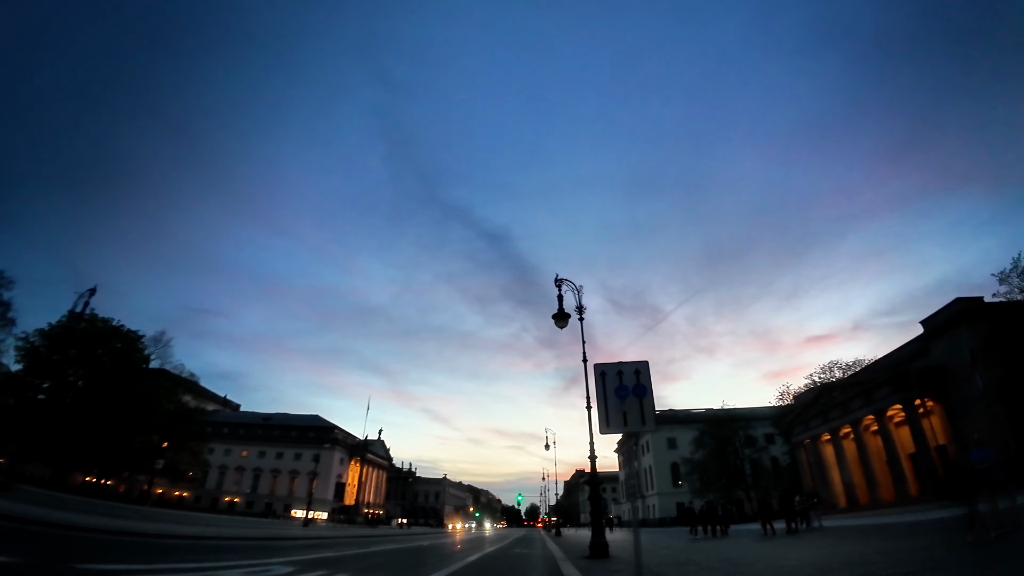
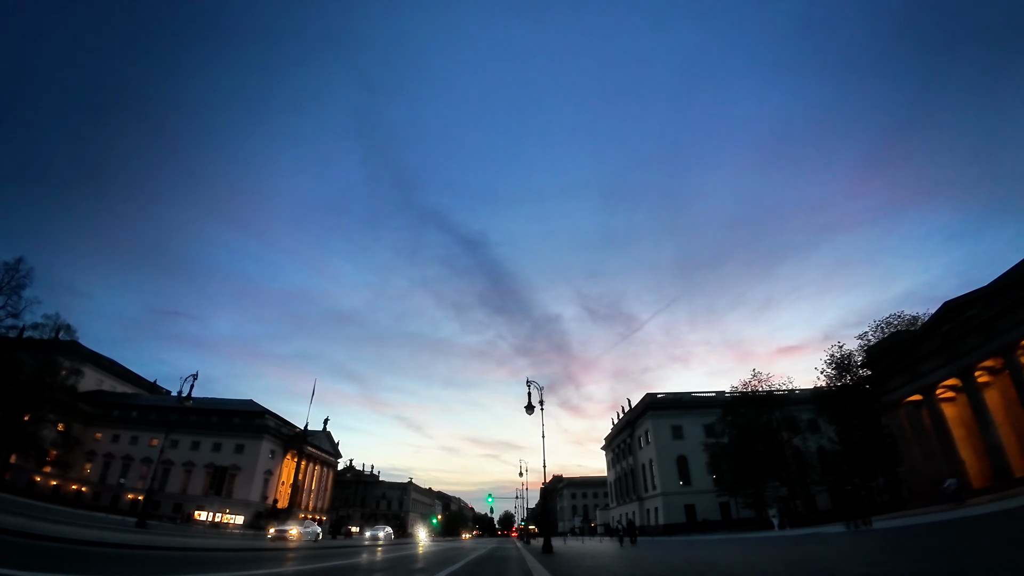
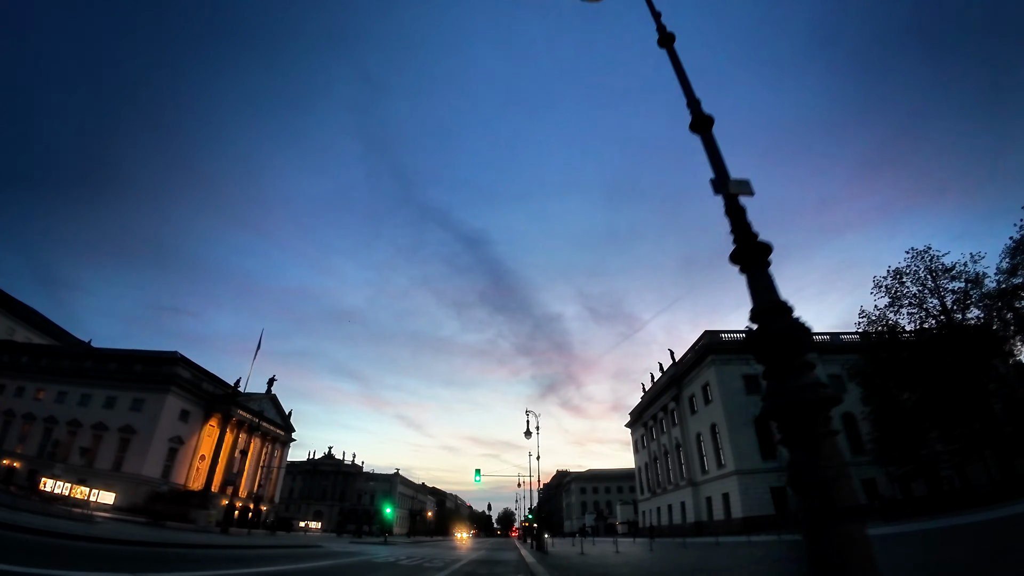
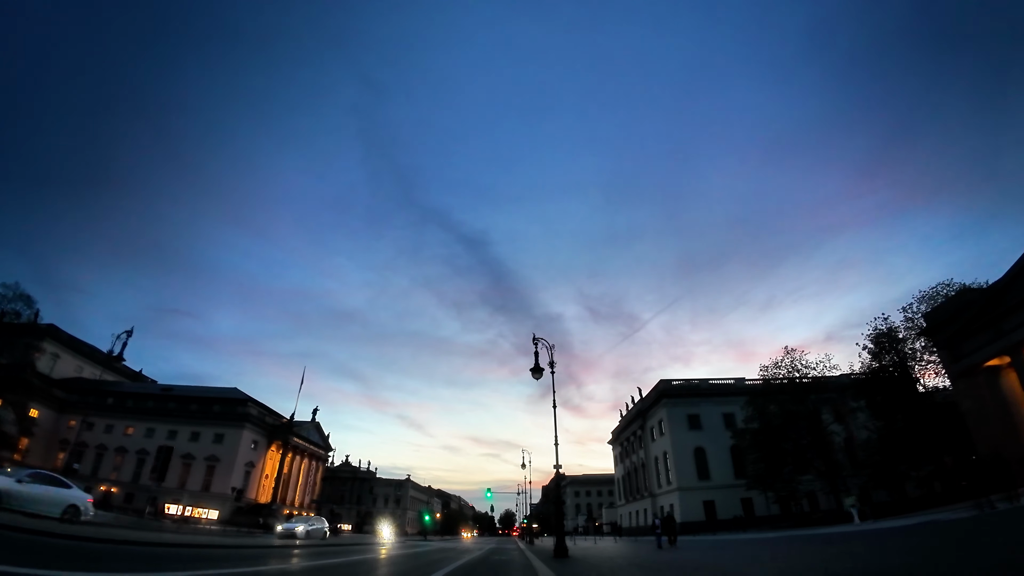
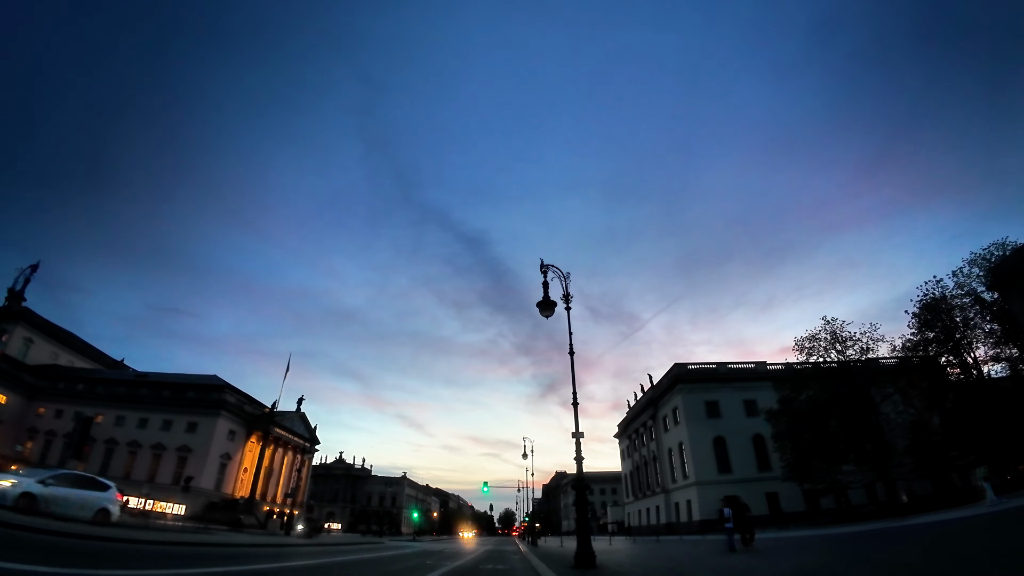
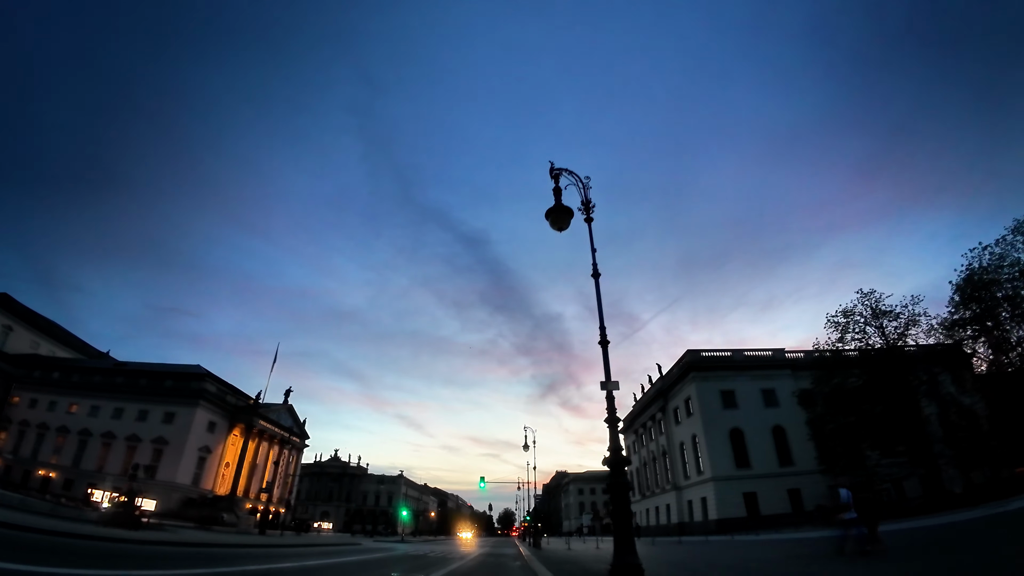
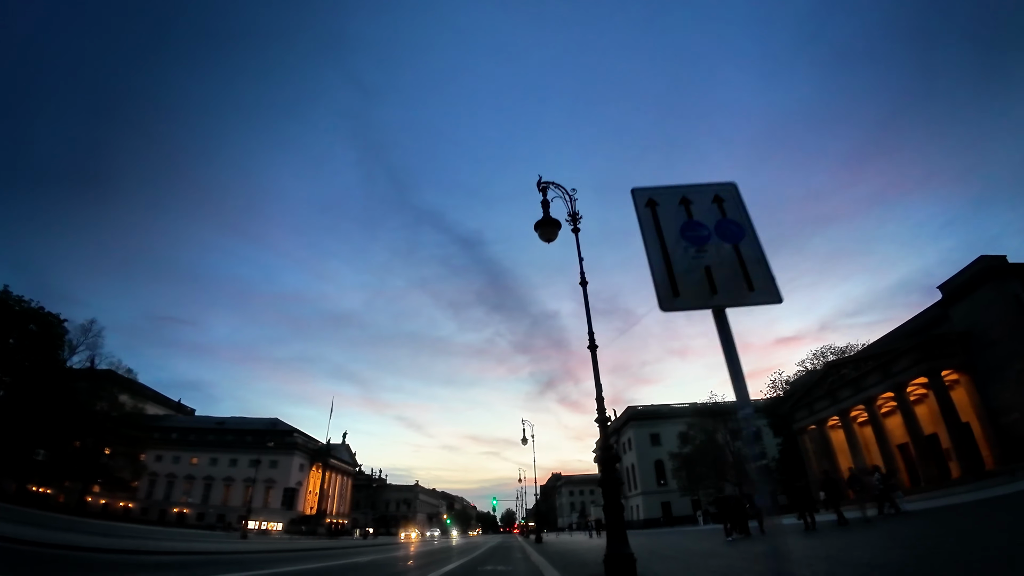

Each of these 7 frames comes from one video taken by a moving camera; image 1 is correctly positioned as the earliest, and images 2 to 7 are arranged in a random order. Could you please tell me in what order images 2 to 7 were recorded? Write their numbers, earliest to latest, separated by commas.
7, 2, 4, 5, 6, 3
